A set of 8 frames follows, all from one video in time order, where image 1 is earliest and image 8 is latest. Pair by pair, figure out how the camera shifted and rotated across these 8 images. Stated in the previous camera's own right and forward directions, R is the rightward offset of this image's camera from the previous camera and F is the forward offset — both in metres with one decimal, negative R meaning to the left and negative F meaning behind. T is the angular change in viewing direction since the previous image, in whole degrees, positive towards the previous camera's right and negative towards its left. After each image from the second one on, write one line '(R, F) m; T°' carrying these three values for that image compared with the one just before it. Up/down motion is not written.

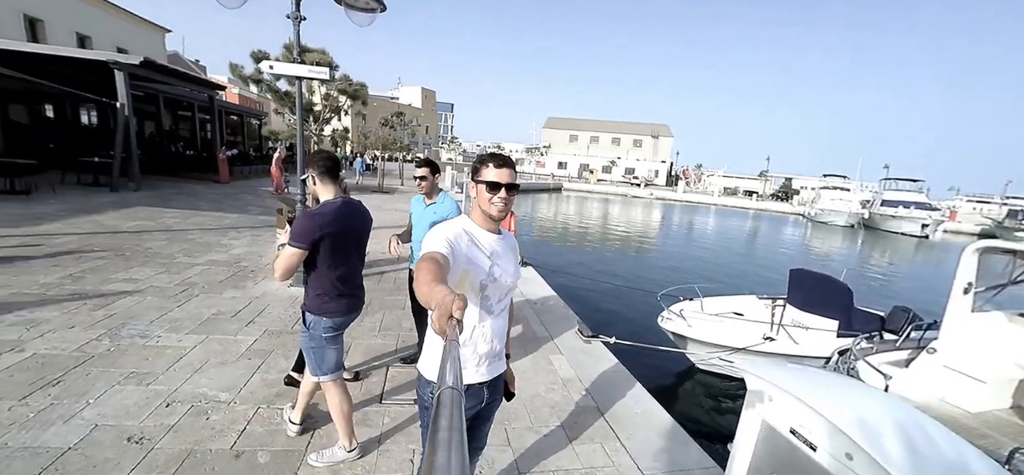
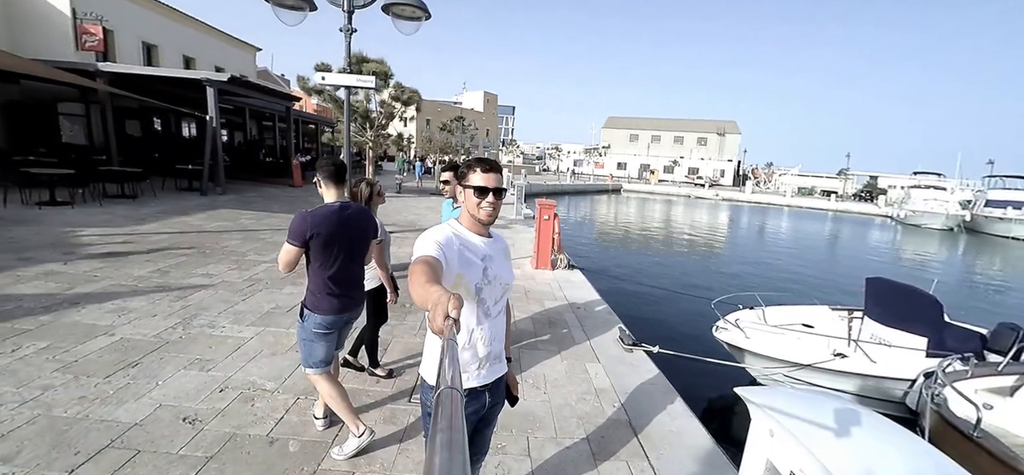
(+0.2, +0.1) m; -8°
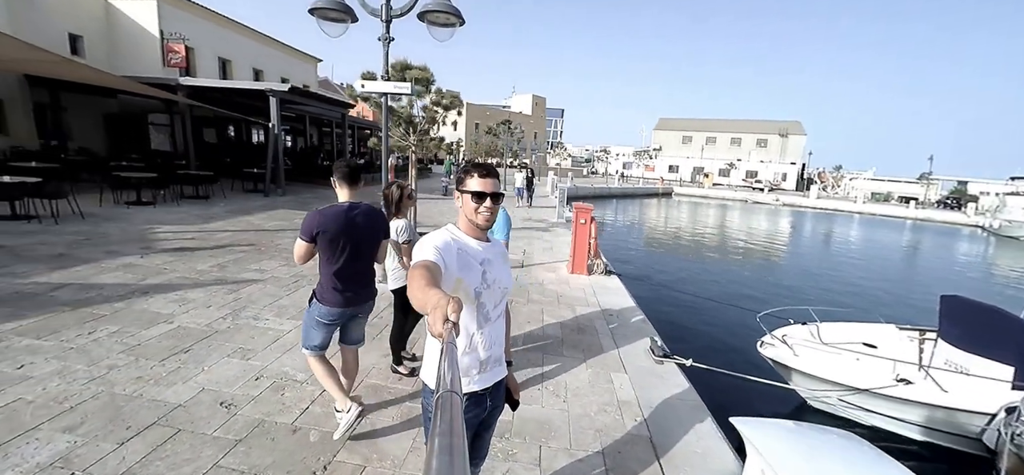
(+0.2, 0.0) m; -7°
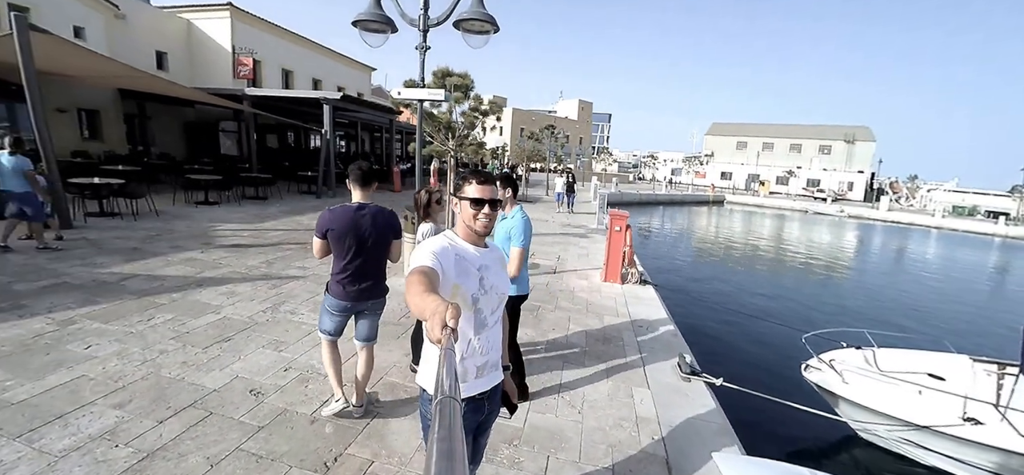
(+0.2, 0.0) m; -6°
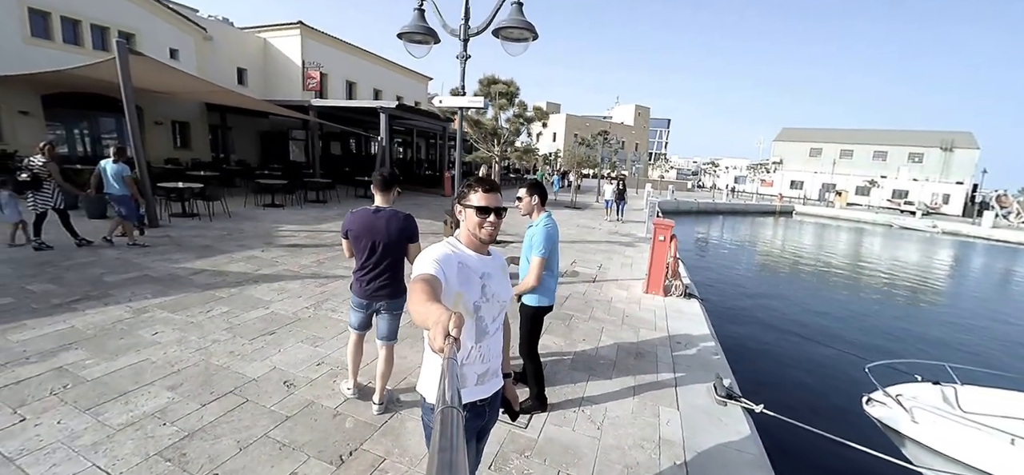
(+0.3, 0.0) m; -8°
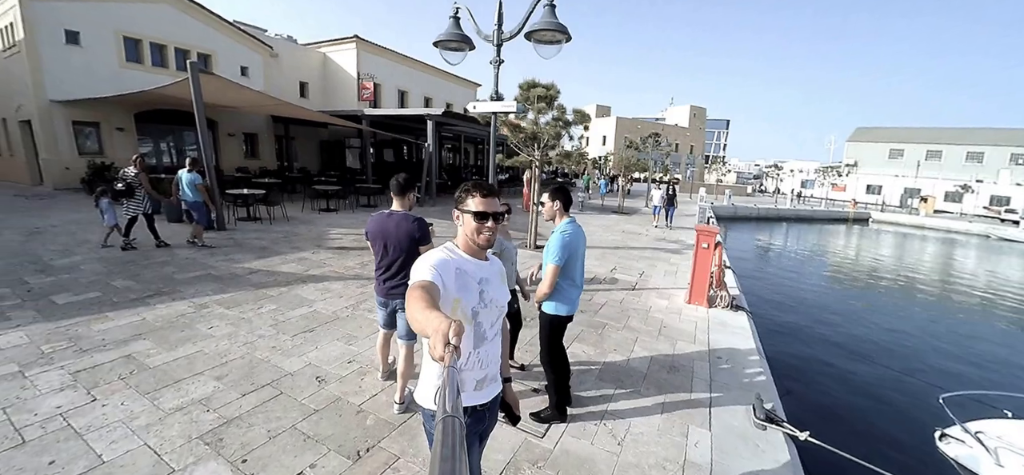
(+0.2, 0.0) m; -7°
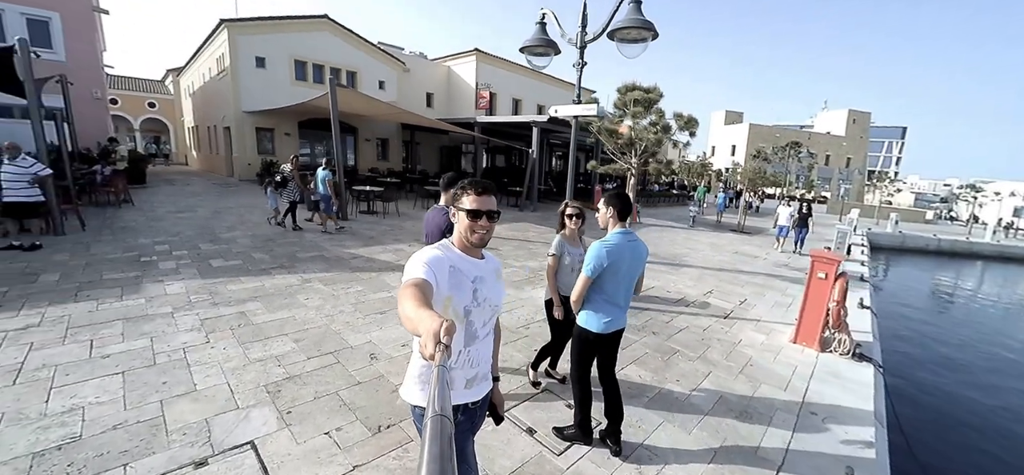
(+0.6, +0.1) m; -16°
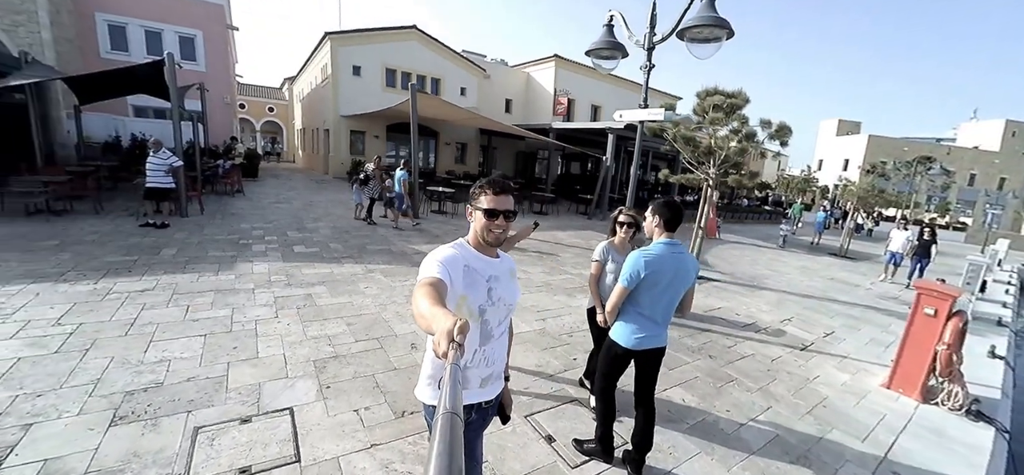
(+0.4, 0.0) m; -11°
